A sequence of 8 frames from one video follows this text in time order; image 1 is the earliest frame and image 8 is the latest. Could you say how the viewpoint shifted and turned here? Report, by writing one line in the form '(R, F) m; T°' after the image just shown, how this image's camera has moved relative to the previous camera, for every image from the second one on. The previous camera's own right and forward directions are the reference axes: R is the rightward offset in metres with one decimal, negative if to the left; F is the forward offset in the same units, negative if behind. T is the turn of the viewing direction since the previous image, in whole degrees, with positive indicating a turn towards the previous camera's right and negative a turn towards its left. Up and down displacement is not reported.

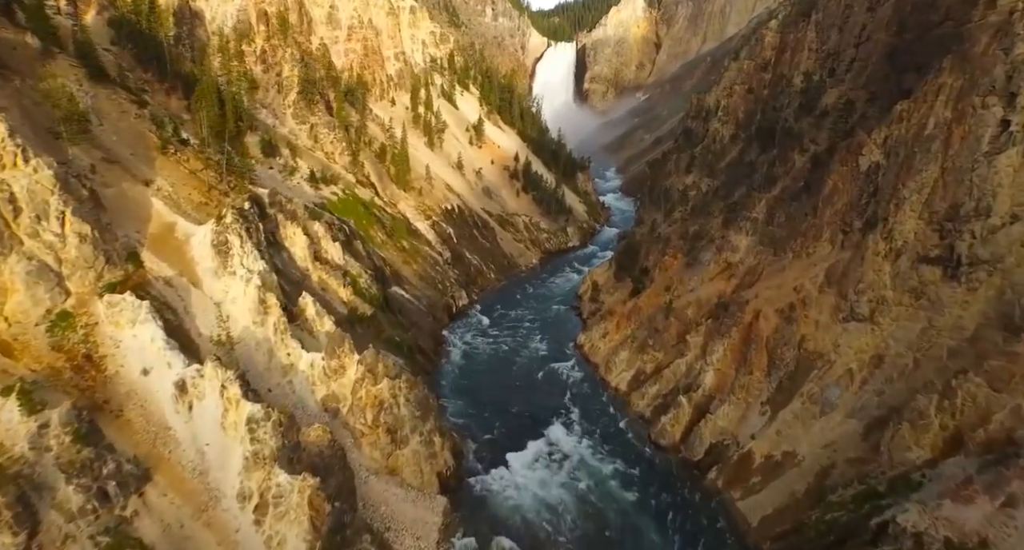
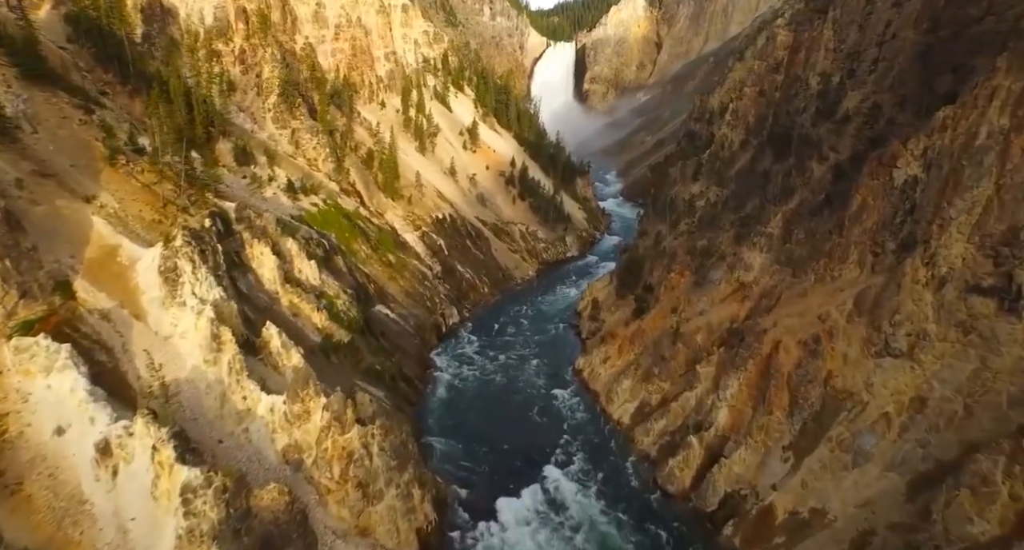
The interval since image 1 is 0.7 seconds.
(+0.4, +2.8) m; 0°
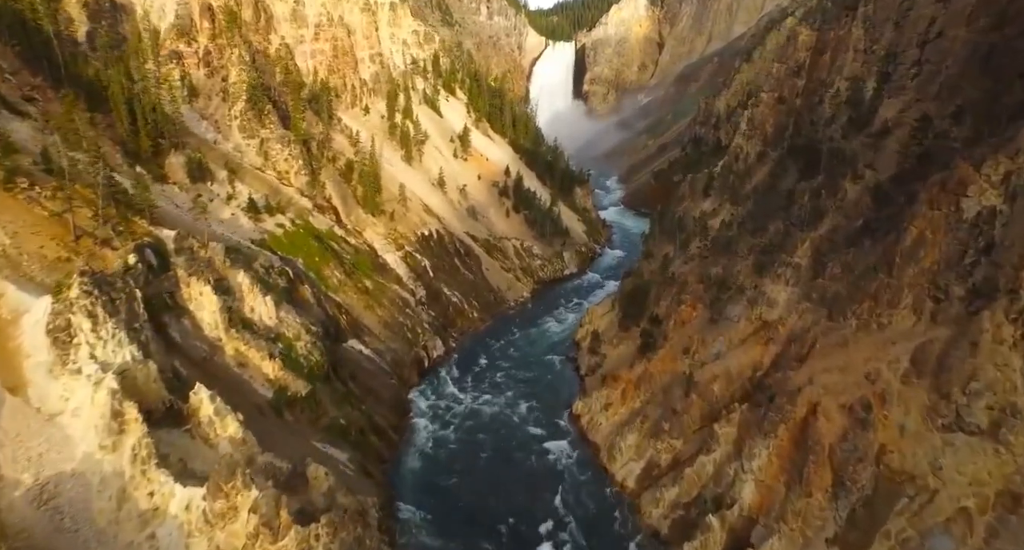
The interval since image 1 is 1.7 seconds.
(+0.6, +4.1) m; 0°
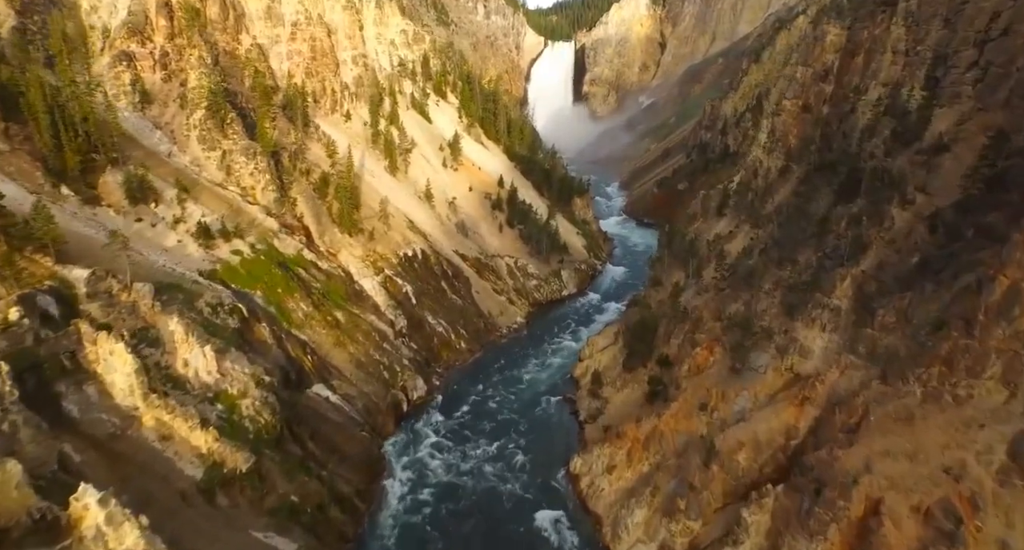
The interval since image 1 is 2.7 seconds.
(+0.5, +4.1) m; 0°
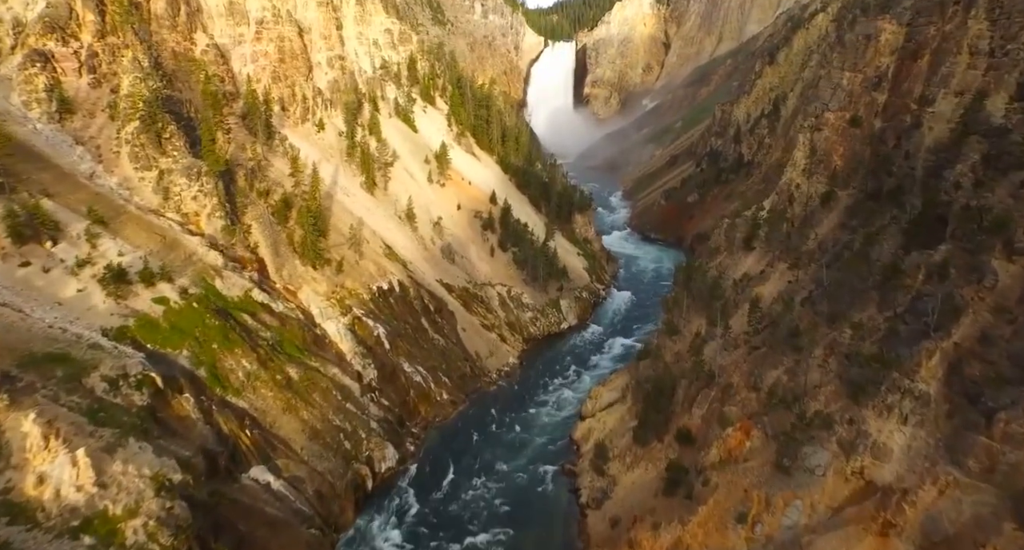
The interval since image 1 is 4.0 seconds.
(+0.6, +5.4) m; 0°
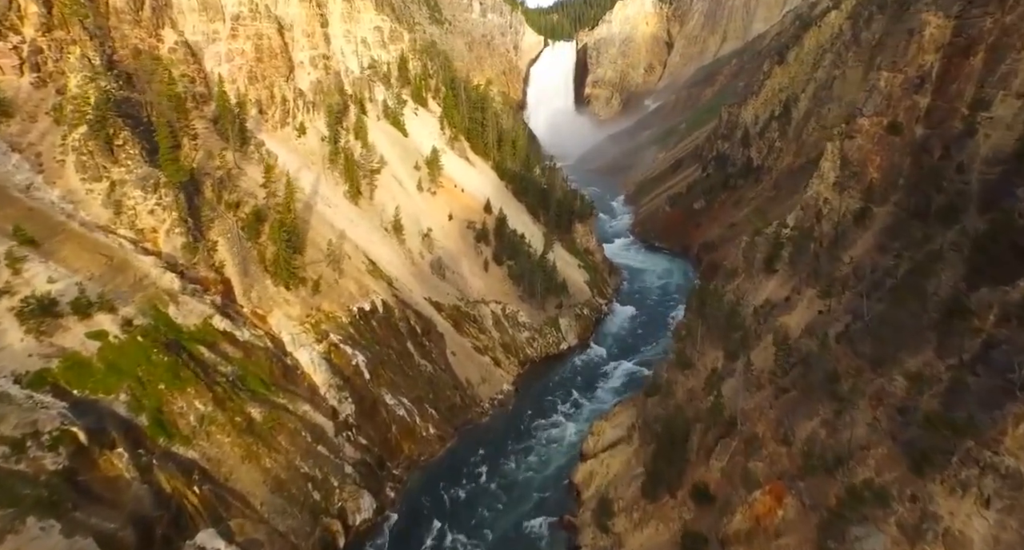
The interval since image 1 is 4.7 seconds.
(+0.3, +3.1) m; 0°
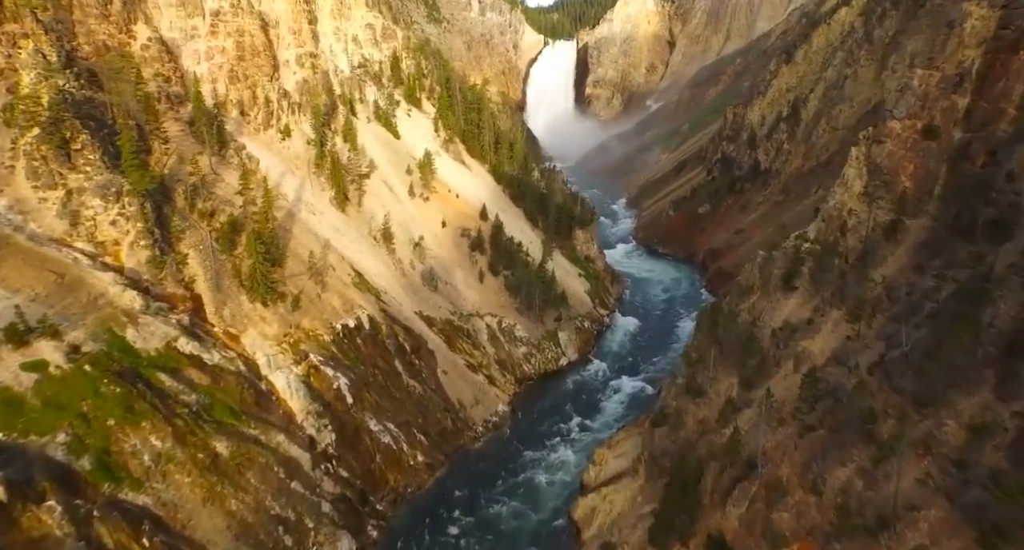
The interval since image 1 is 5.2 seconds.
(+0.2, +2.3) m; 0°
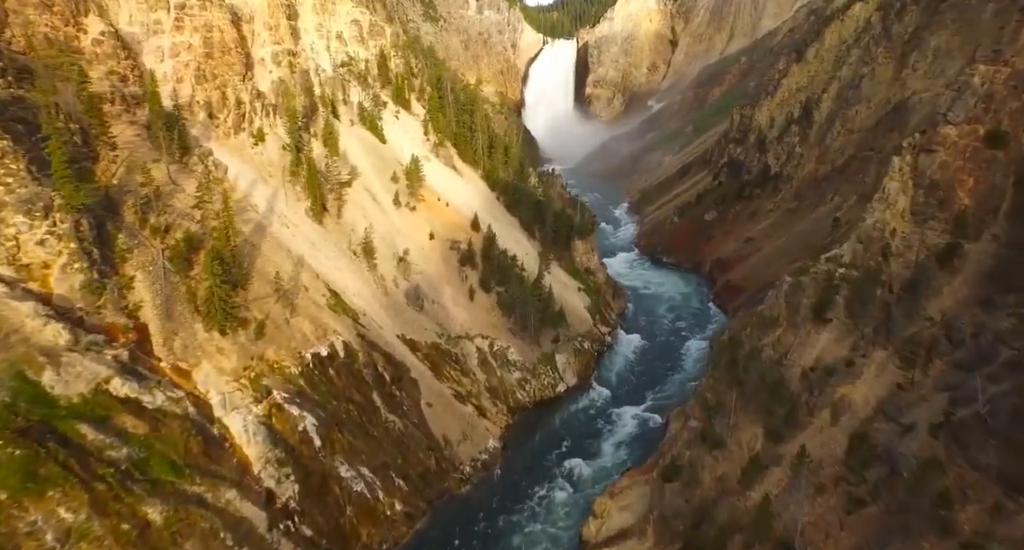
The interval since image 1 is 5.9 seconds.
(+0.4, +3.2) m; 0°
